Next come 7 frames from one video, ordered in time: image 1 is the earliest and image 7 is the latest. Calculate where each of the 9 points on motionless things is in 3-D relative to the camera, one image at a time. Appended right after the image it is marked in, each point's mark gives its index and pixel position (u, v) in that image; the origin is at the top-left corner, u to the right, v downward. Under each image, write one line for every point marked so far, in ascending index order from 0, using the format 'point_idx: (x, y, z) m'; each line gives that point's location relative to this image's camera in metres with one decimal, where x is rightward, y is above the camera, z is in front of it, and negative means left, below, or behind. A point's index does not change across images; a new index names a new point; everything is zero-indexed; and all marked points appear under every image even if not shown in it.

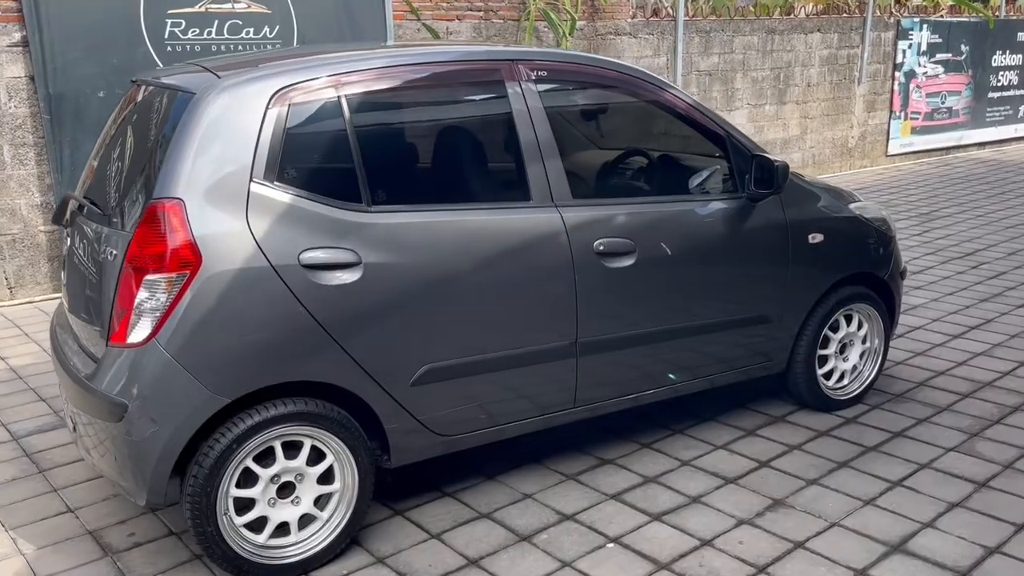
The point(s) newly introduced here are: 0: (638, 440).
0: (+0.6, -0.8, +4.4) m
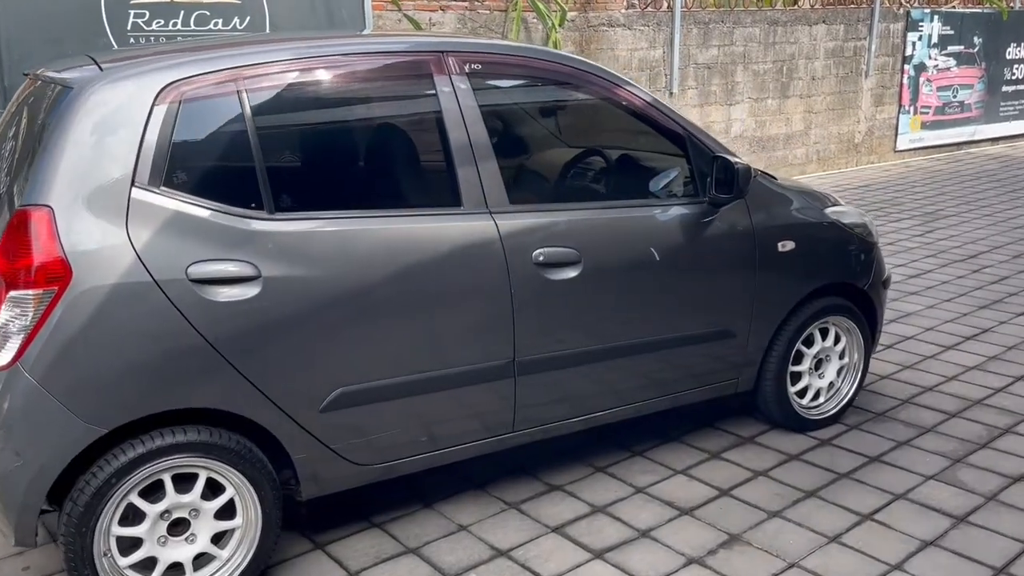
0: (+0.4, -0.8, +4.1) m
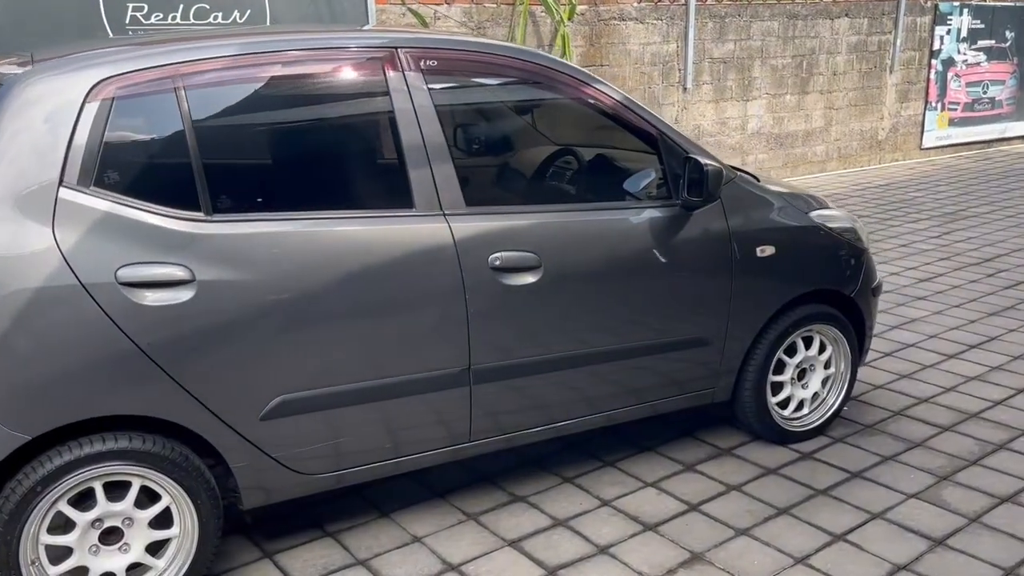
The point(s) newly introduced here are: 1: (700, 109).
0: (+0.2, -0.8, +3.9) m
1: (+2.4, +2.3, +11.2) m
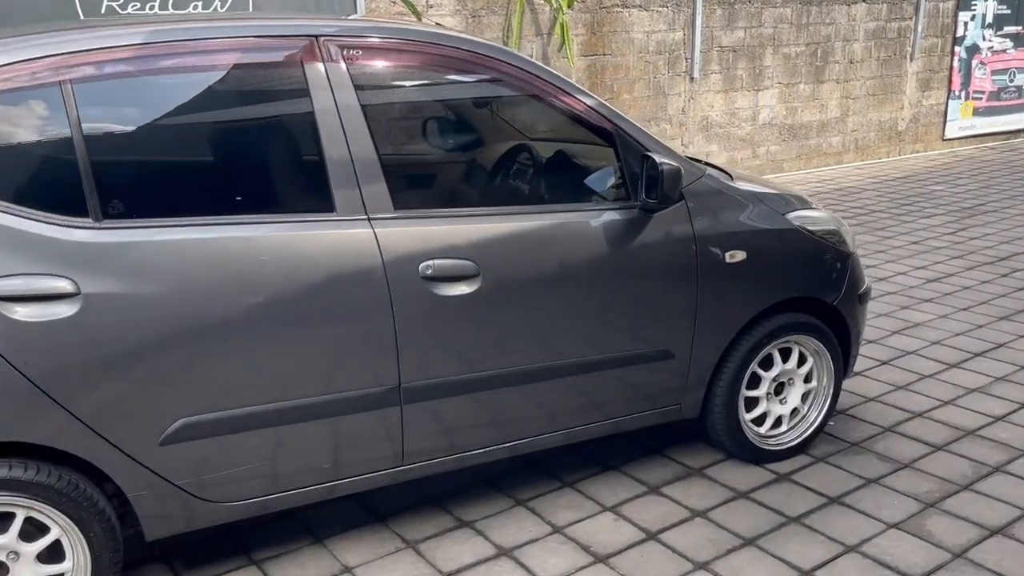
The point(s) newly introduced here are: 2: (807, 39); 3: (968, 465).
0: (0.0, -0.9, +3.7) m
1: (+2.4, +2.4, +10.9) m
2: (+3.9, +3.3, +11.6) m
3: (+2.0, -0.8, +3.8) m
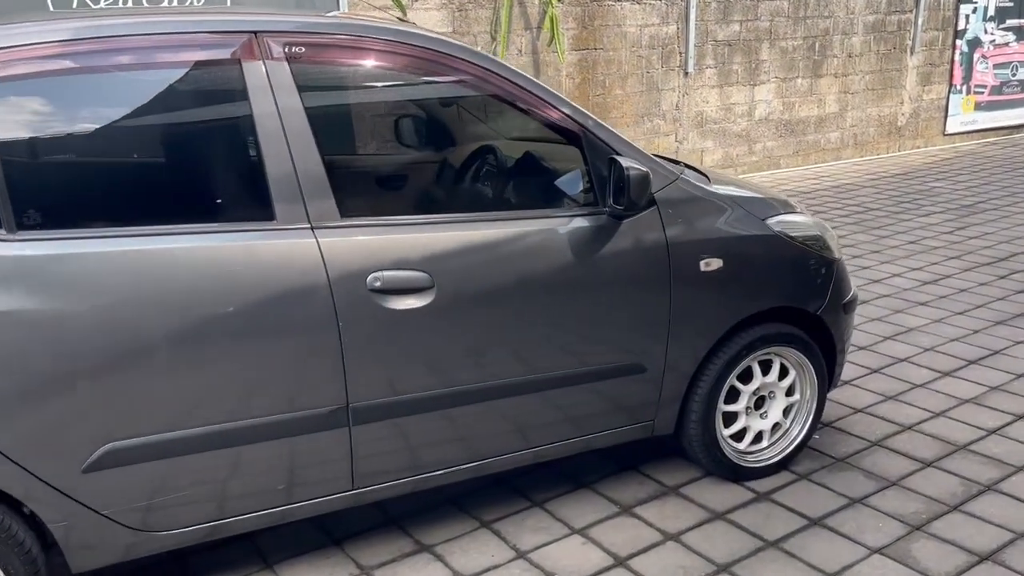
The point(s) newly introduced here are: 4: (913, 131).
0: (-0.1, -0.9, +3.5) m
1: (+2.3, +2.4, +10.6) m
2: (+3.8, +3.3, +11.4) m
3: (+1.9, -0.8, +3.7) m
4: (+6.1, +2.4, +13.2) m
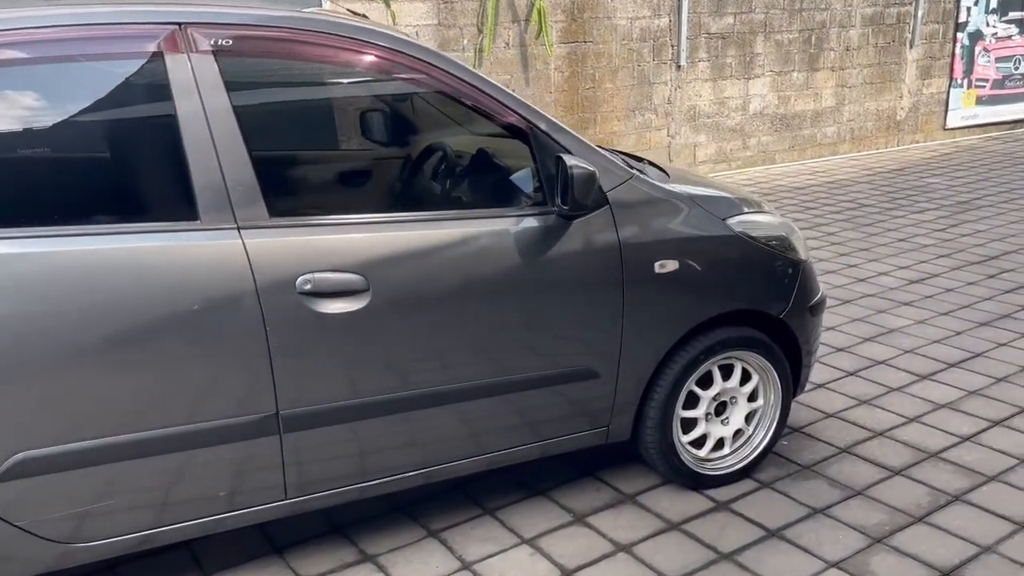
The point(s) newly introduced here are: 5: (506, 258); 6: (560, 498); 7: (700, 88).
0: (-0.3, -0.9, +3.4) m
1: (+2.2, +2.4, +10.5) m
2: (+3.7, +3.4, +11.2) m
3: (+1.7, -0.8, +3.5) m
4: (+6.0, +2.4, +13.0) m
5: (0.0, +0.1, +3.0) m
6: (+0.2, -0.9, +3.6) m
7: (+2.3, +2.4, +10.5) m
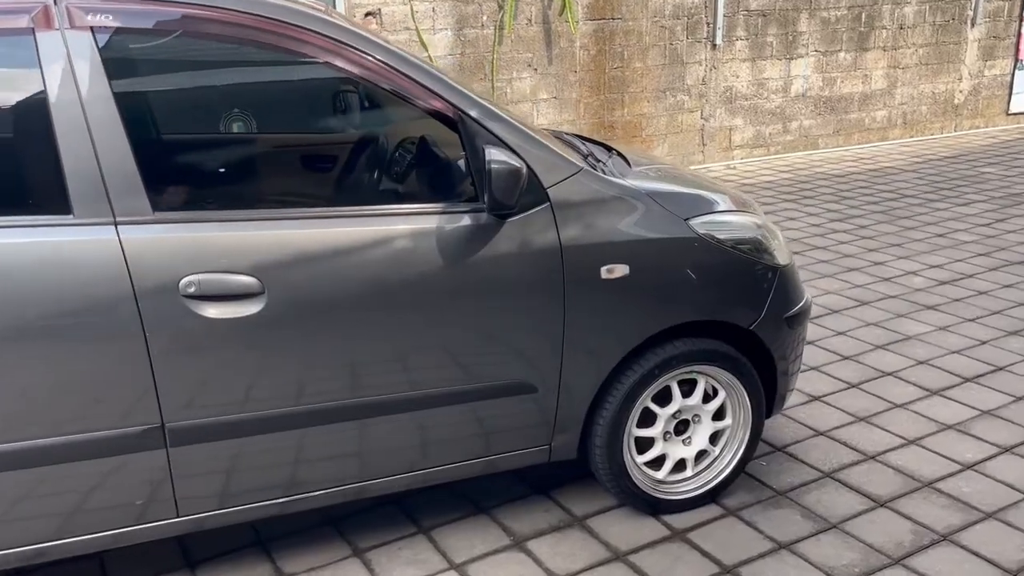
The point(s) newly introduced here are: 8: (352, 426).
0: (-0.6, -0.9, +3.1) m
1: (+2.5, +2.5, +10.0) m
2: (+4.1, +3.5, +10.6) m
3: (+1.4, -0.9, +3.2) m
4: (+6.4, +2.5, +12.2) m
5: (-0.3, +0.1, +2.8) m
6: (0.0, -0.9, +3.3) m
7: (+2.6, +2.5, +10.0) m
8: (-0.5, -0.4, +2.8) m
